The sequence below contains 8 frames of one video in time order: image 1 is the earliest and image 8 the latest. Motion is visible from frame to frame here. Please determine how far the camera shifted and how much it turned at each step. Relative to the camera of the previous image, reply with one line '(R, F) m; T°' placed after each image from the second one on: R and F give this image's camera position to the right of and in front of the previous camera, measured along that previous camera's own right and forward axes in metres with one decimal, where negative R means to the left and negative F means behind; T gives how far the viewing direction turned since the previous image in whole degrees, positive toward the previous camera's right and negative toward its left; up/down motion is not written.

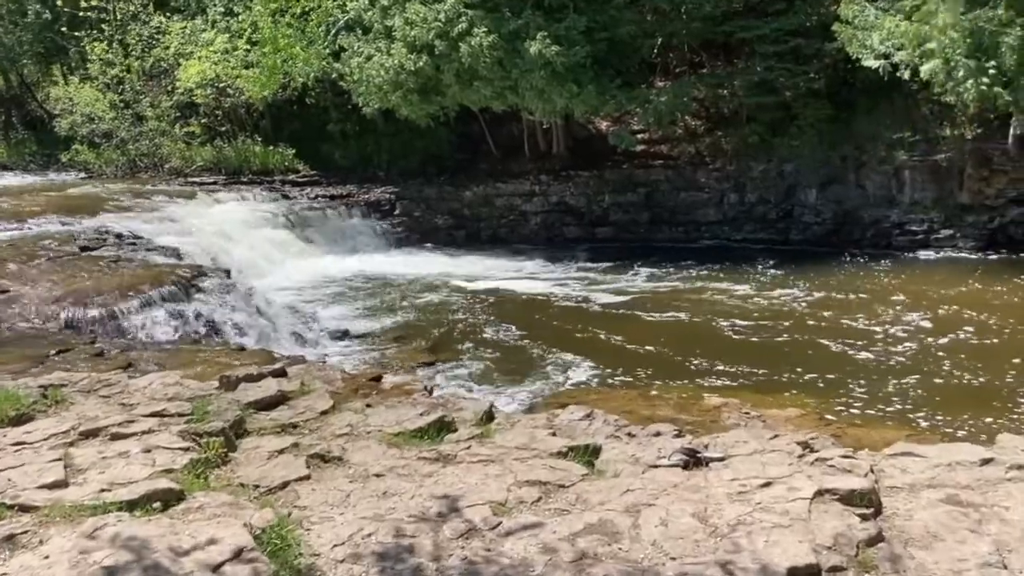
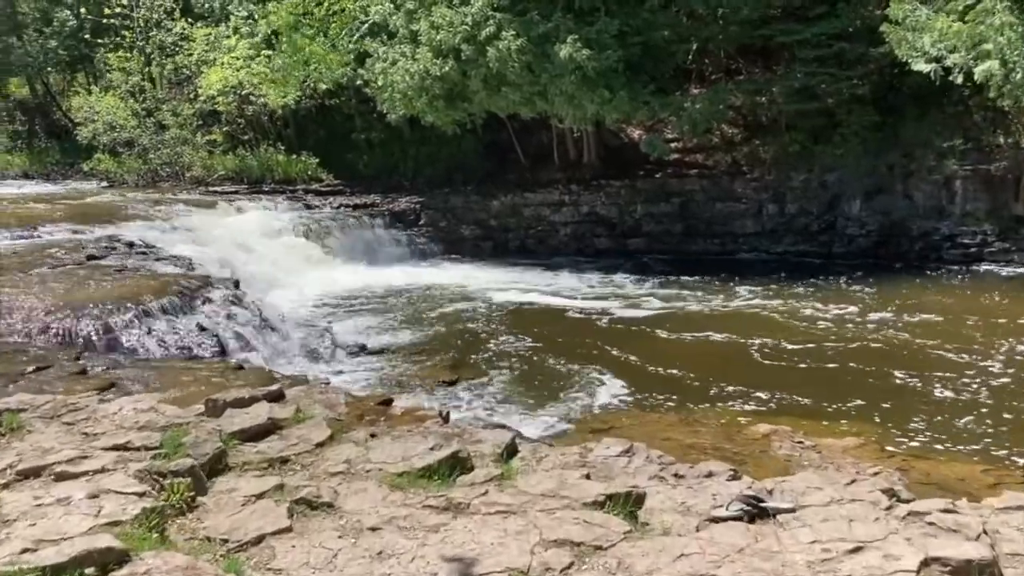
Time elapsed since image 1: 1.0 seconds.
(0.0, +0.7) m; -2°
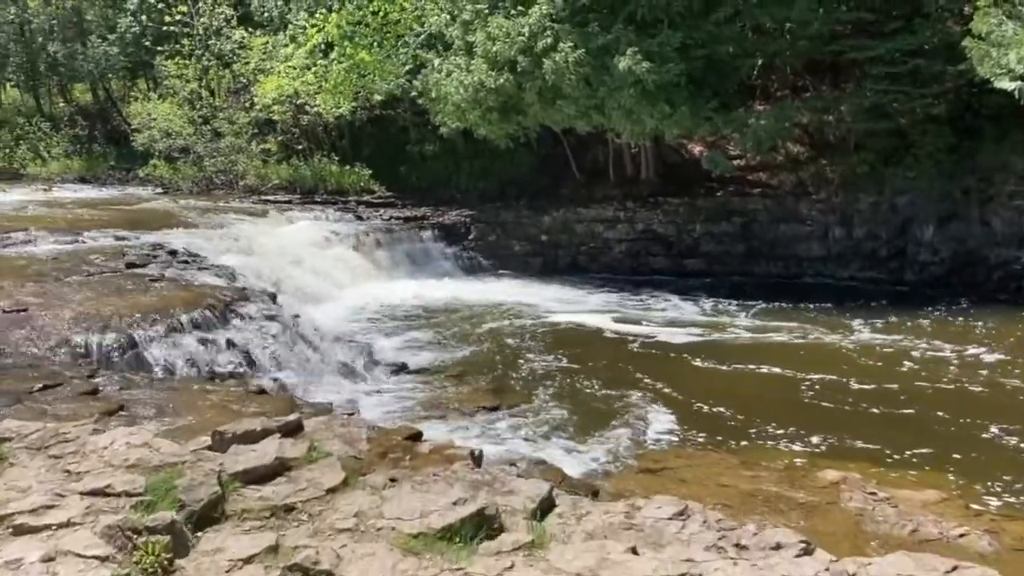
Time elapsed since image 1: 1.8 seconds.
(0.0, +0.5) m; -3°
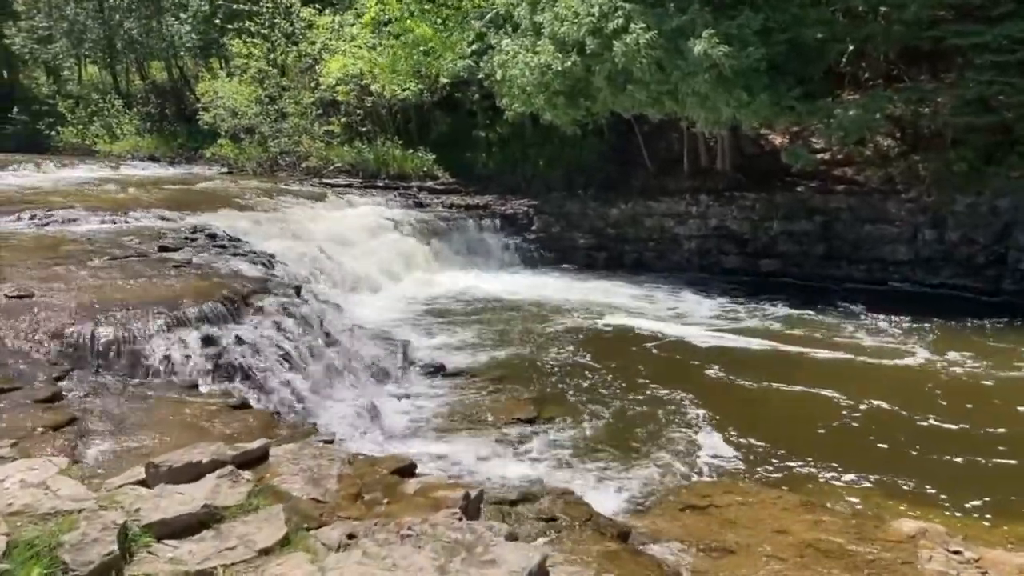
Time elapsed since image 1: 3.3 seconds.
(+0.3, +0.8) m; -5°
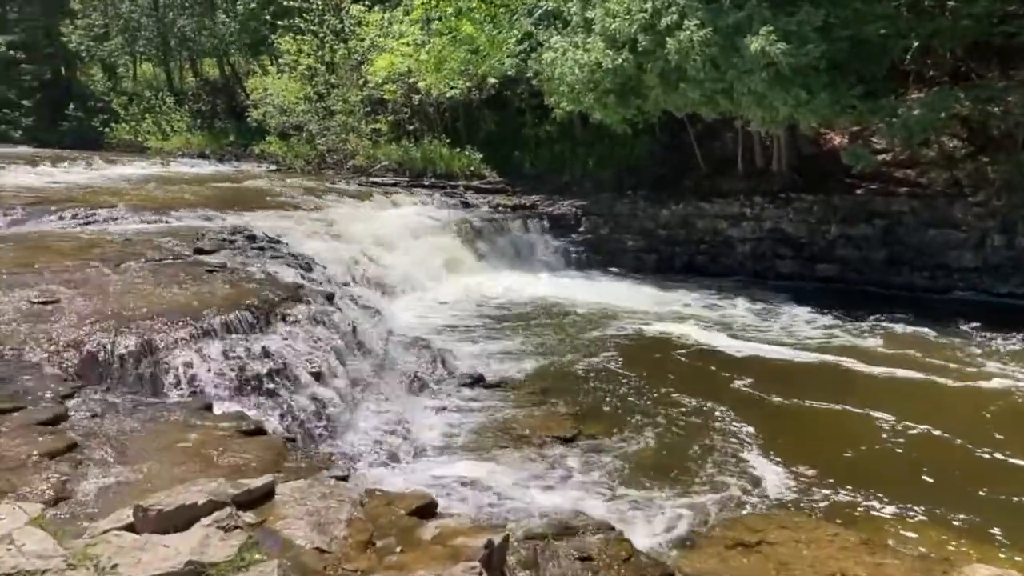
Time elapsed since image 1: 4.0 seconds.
(+0.1, +0.4) m; -3°
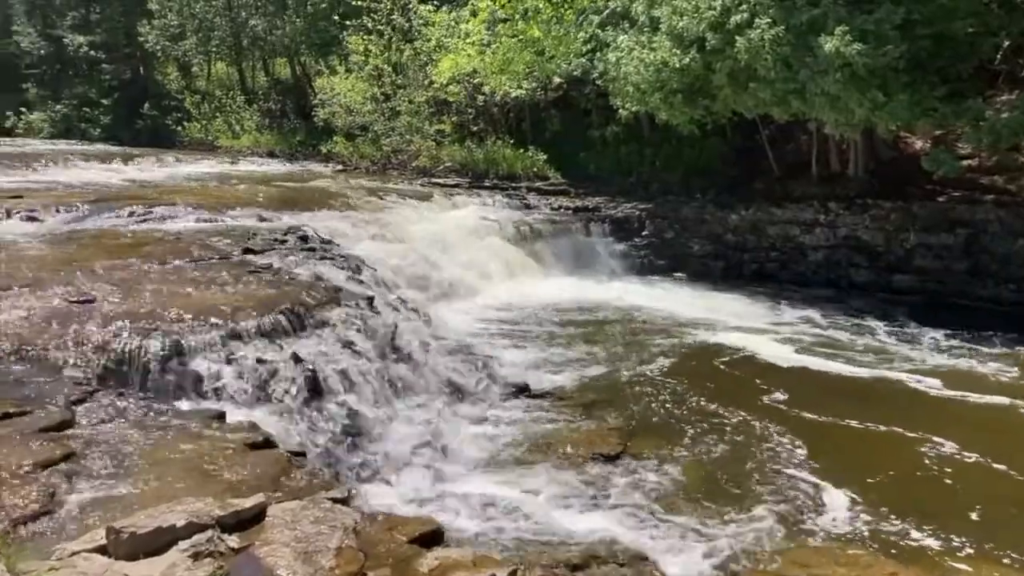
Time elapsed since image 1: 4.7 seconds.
(+0.2, +0.3) m; -4°
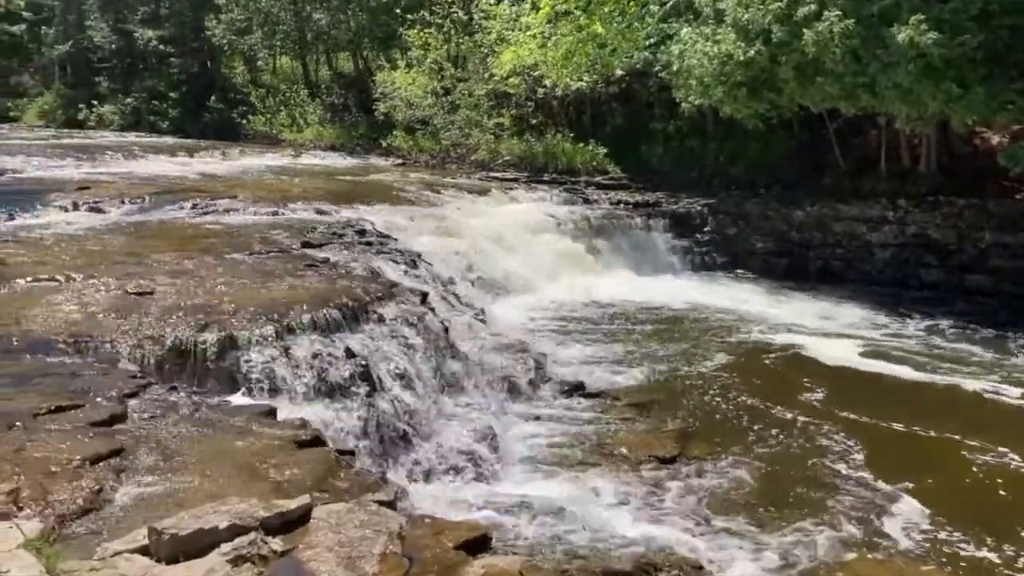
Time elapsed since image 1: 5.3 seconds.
(0.0, +0.1) m; -4°
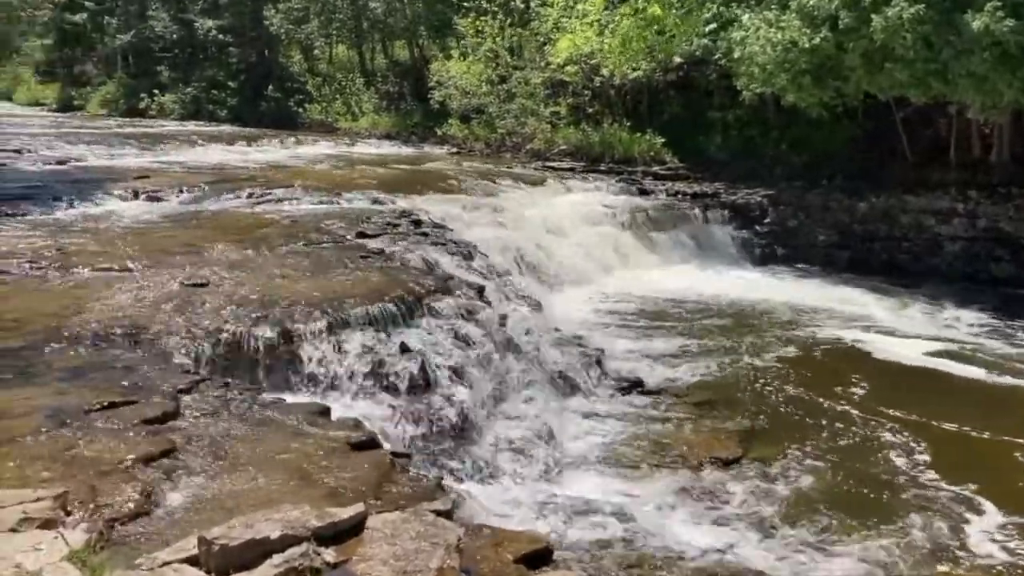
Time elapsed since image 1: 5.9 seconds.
(0.0, +0.2) m; -3°
